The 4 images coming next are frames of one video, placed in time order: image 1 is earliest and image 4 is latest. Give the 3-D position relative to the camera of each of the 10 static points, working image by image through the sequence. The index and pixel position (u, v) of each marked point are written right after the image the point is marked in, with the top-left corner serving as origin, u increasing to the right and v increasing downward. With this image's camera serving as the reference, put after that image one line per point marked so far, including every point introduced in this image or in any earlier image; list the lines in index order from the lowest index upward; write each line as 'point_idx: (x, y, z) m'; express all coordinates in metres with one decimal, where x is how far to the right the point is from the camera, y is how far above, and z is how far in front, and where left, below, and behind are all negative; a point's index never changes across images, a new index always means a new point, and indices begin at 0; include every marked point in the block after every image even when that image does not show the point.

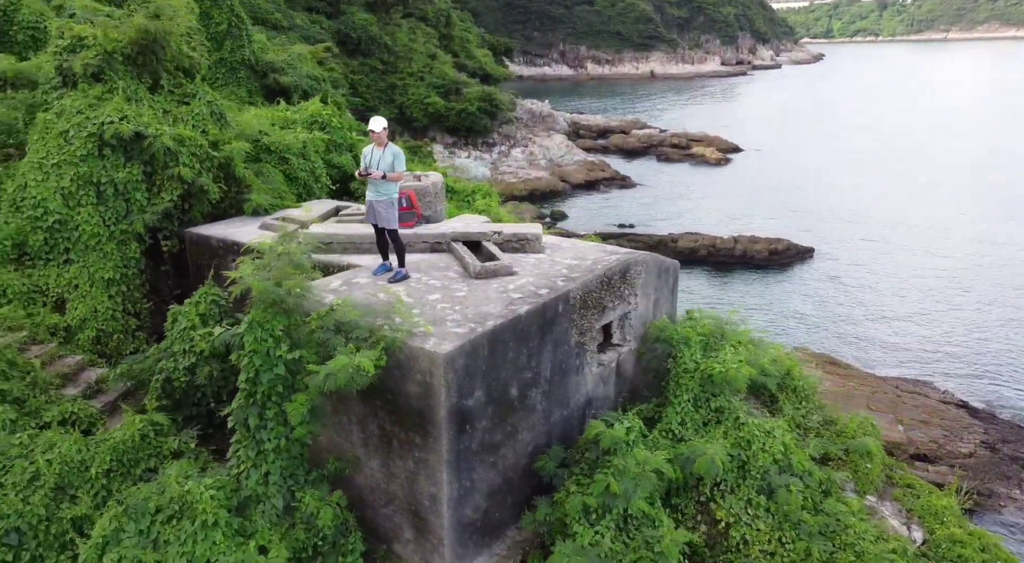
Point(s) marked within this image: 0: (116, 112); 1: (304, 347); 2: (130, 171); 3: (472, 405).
0: (-4.2, +1.8, +6.8) m
1: (-1.2, -0.4, +3.8) m
2: (-4.0, +1.2, +6.7) m
3: (-0.2, -0.8, +3.8) m
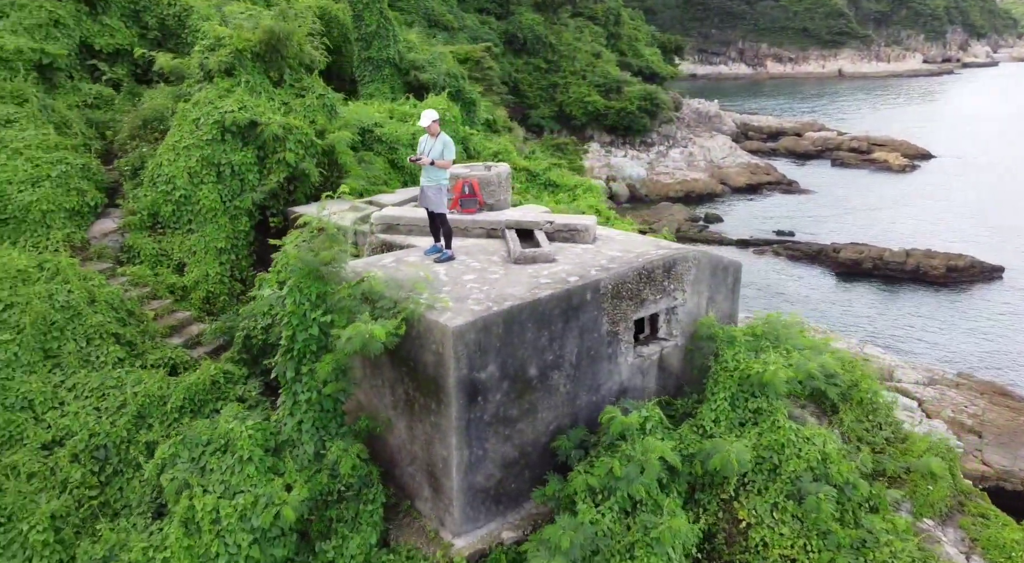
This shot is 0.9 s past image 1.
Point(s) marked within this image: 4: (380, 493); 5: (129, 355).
0: (-3.3, +2.2, +7.8) m
1: (-1.2, -0.2, +4.3) m
2: (-3.2, +1.5, +7.7) m
3: (-0.2, -0.6, +4.0) m
4: (-0.9, -1.5, +4.5) m
5: (-3.3, -0.6, +5.6) m
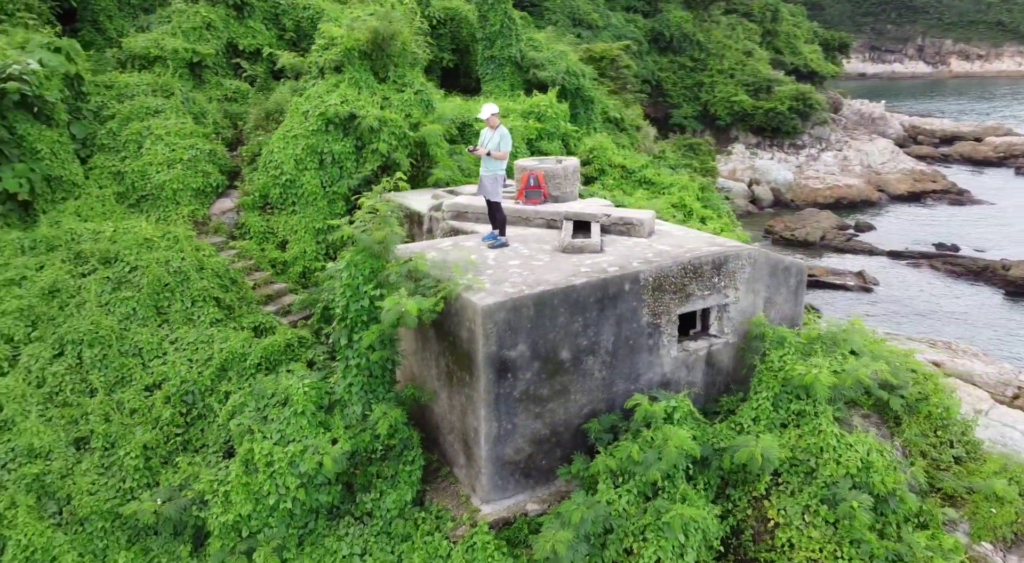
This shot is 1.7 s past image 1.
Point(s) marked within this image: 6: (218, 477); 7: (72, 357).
0: (-2.3, +2.4, +8.5) m
1: (-0.9, 0.0, +4.7) m
2: (-2.2, +1.8, +8.4) m
3: (0.0, -0.5, +4.3) m
4: (-0.7, -1.3, +4.9) m
5: (-2.8, -0.4, +6.4) m
6: (-2.2, -1.5, +4.7) m
7: (-4.0, -0.7, +5.8) m
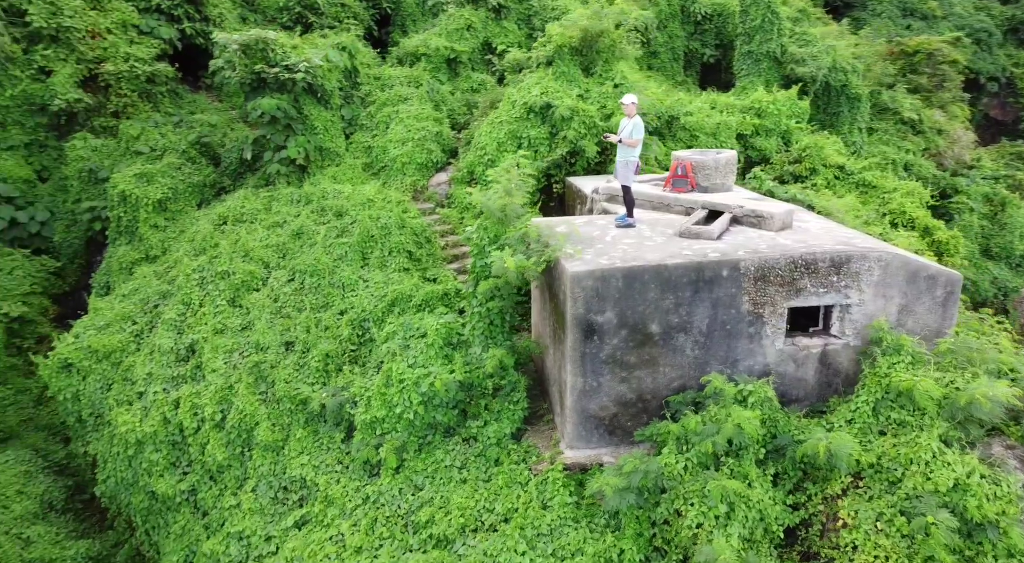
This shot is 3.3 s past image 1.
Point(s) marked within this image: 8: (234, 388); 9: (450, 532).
0: (+0.4, +2.8, +9.4) m
1: (0.0, +0.3, +5.4) m
2: (+0.4, +2.2, +9.2) m
3: (+0.6, -0.3, +4.7) m
4: (+0.1, -1.0, +5.5) m
5: (-1.1, +0.2, +7.6) m
6: (-1.3, -1.0, +5.9) m
7: (-2.6, 0.0, +7.6) m
8: (-2.9, -1.1, +6.7) m
9: (-0.5, -1.9, +4.8) m
